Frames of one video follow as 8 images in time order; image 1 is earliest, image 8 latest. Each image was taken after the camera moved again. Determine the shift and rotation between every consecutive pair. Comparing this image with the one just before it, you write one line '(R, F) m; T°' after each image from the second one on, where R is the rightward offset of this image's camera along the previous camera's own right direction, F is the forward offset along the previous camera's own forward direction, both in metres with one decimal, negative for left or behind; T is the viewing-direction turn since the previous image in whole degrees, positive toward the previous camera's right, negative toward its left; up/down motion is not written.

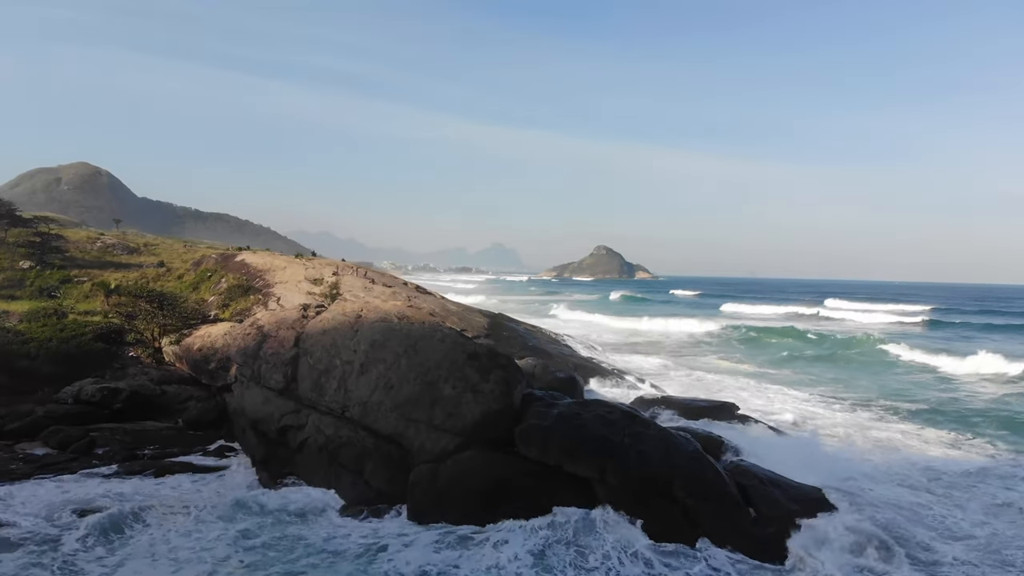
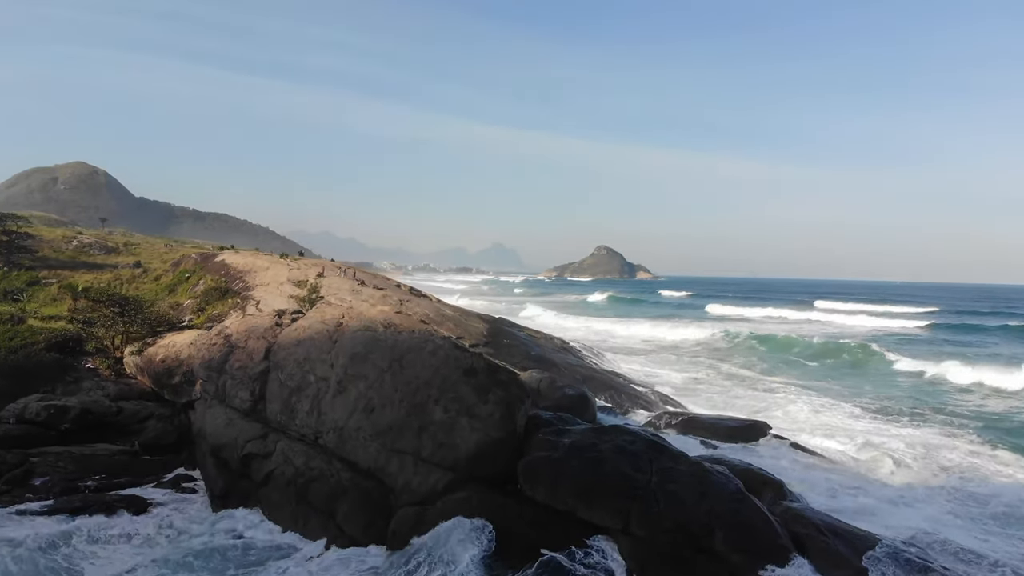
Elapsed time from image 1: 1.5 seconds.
(0.0, +1.8) m; 0°
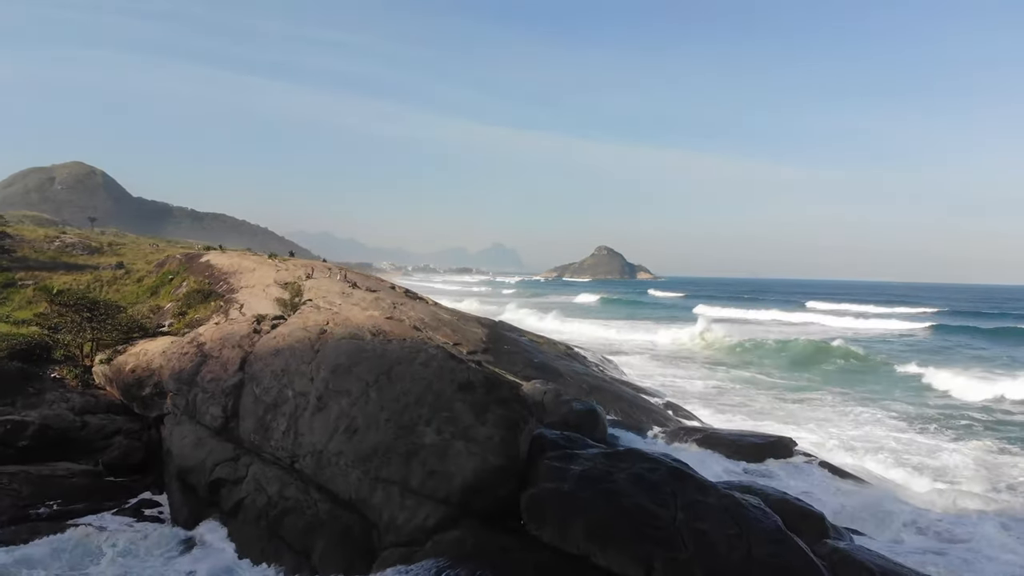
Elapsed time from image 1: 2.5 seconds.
(0.0, +1.2) m; 0°
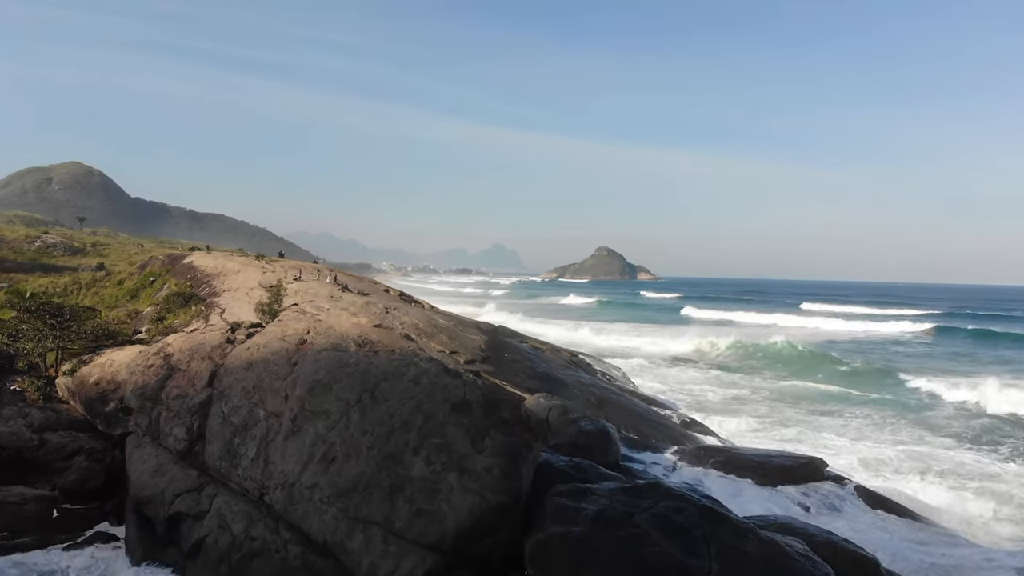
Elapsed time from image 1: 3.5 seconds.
(0.0, +1.2) m; 0°
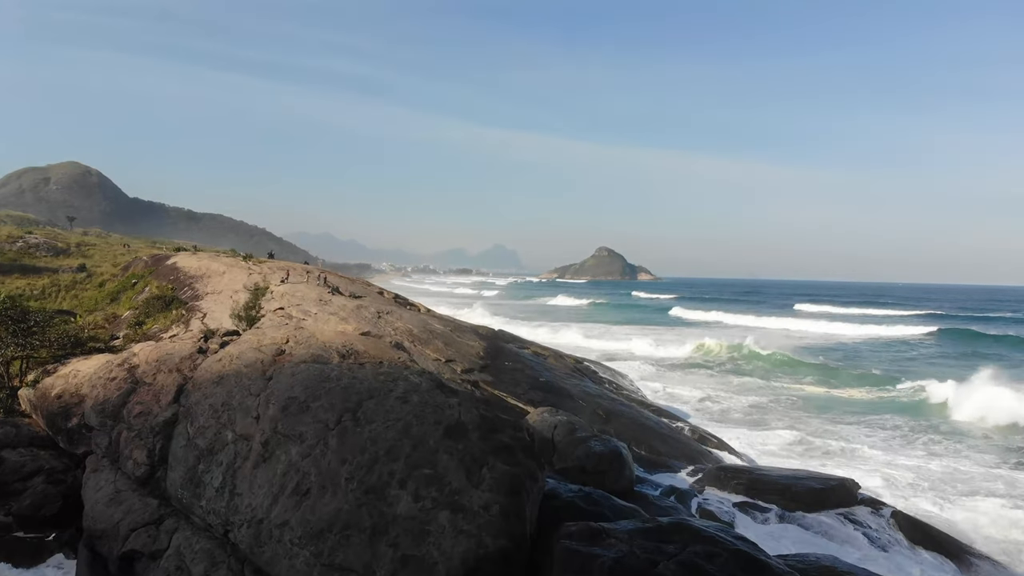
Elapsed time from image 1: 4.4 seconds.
(0.0, +1.0) m; 0°
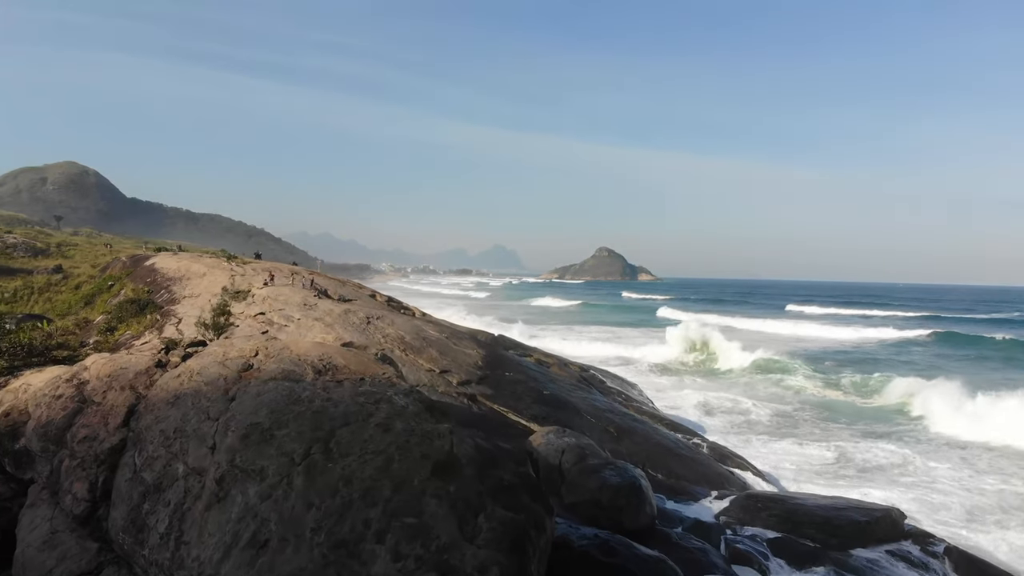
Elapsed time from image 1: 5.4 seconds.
(0.0, +1.2) m; 0°
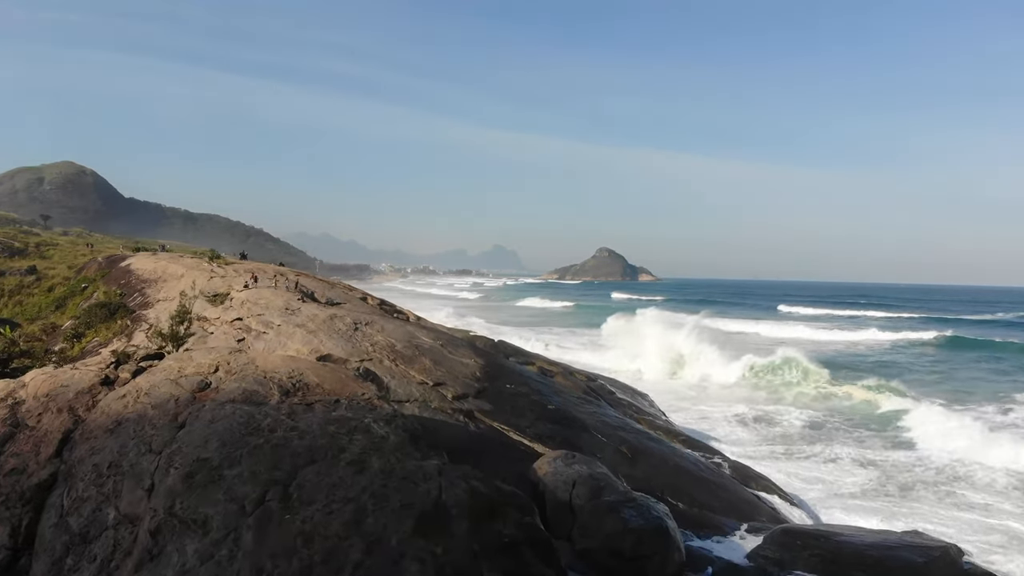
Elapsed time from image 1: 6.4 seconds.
(0.0, +1.2) m; 0°
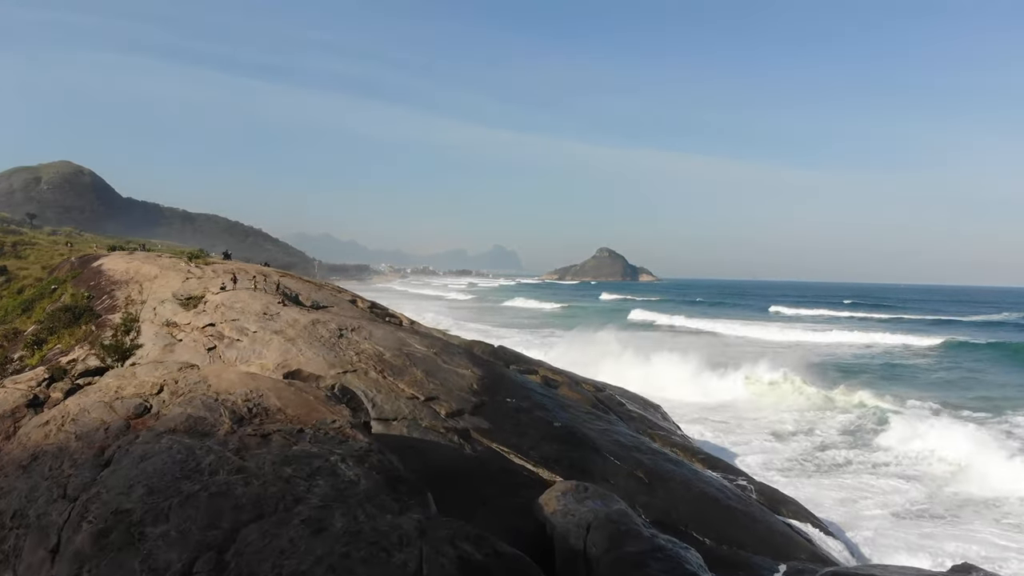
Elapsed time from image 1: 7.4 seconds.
(0.0, +1.1) m; 0°
